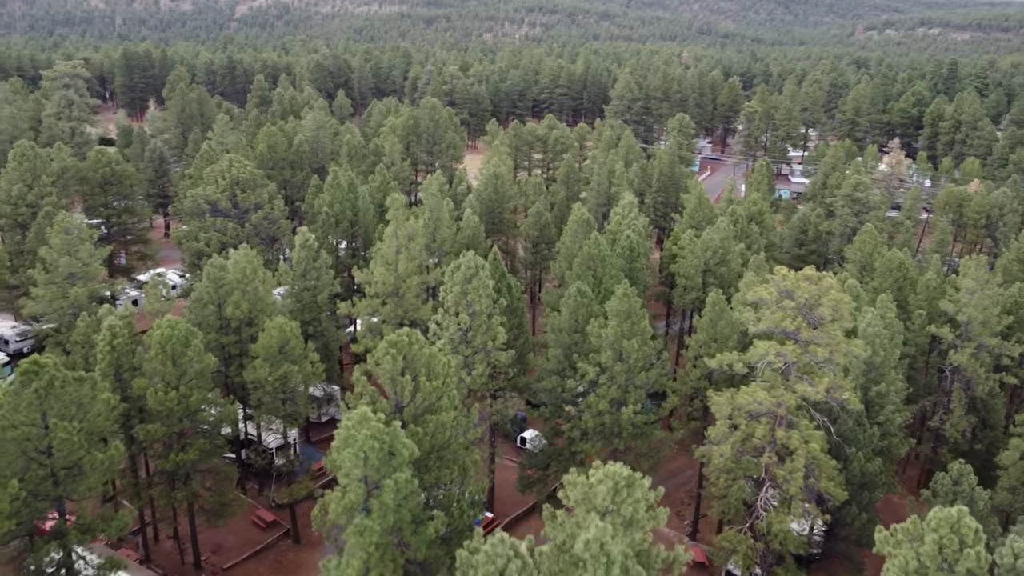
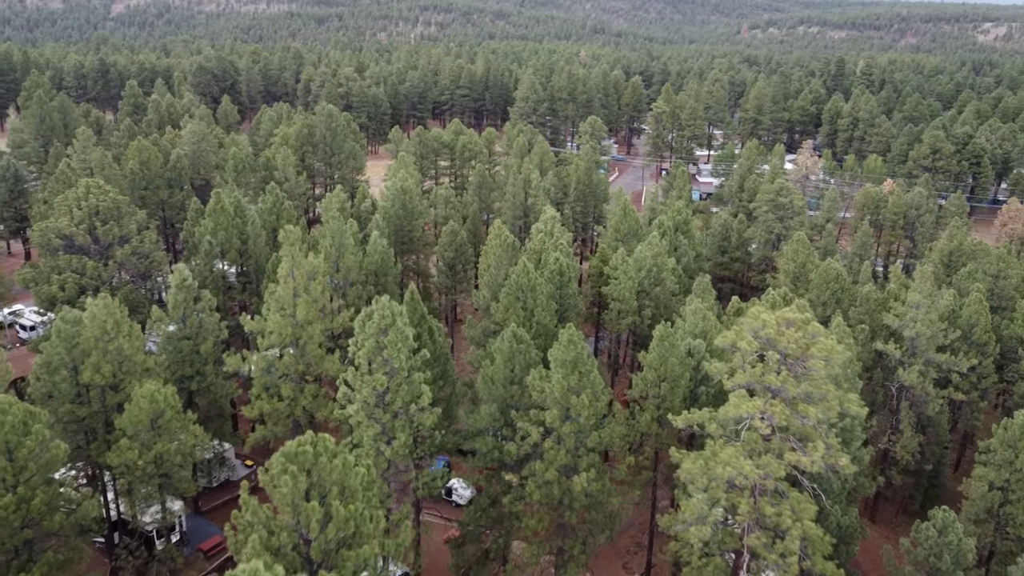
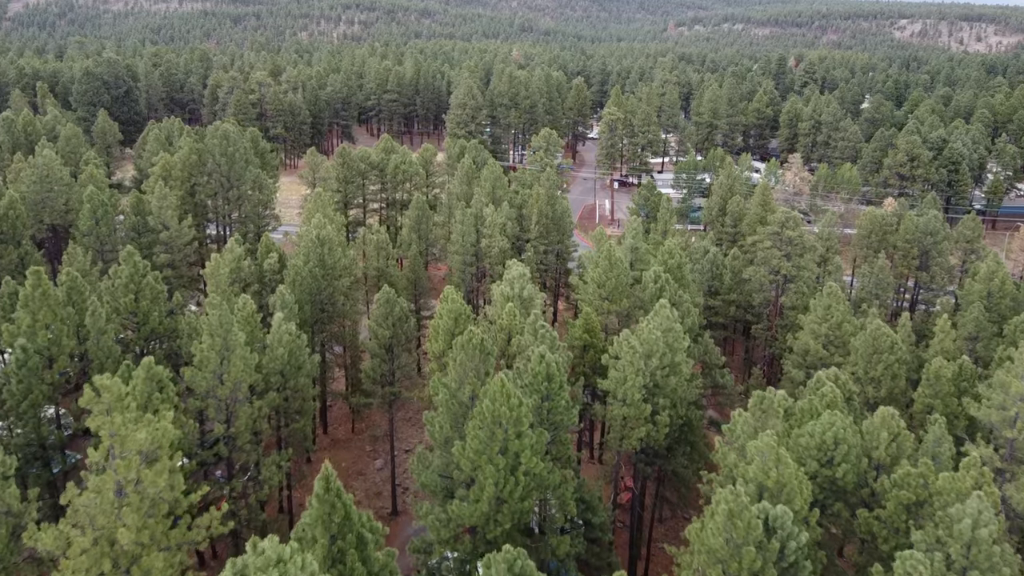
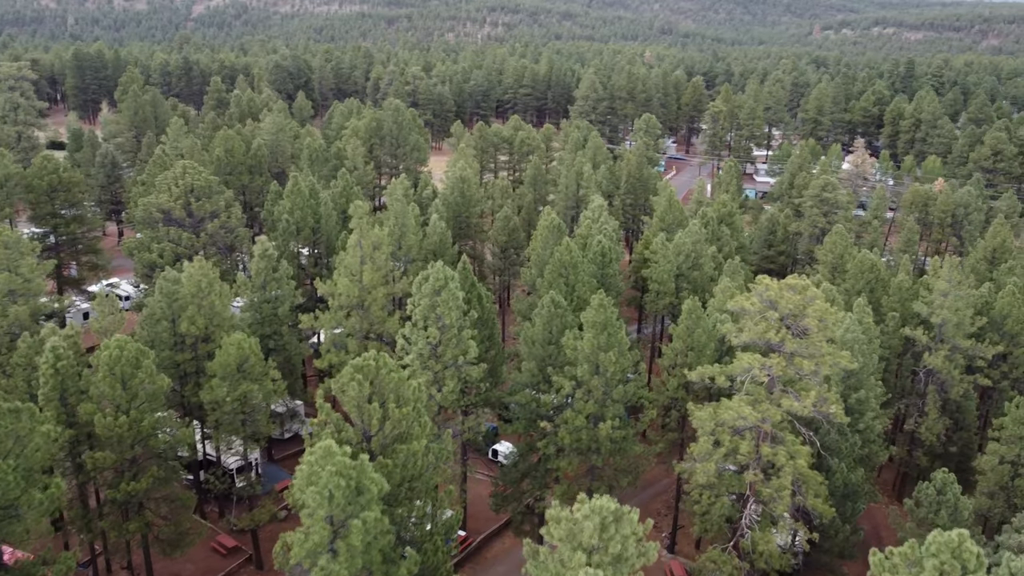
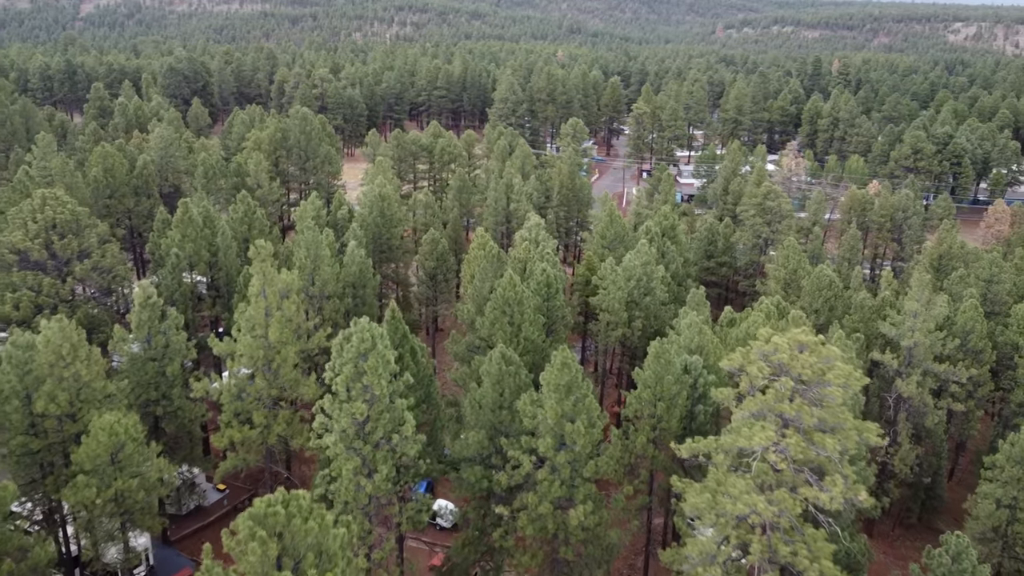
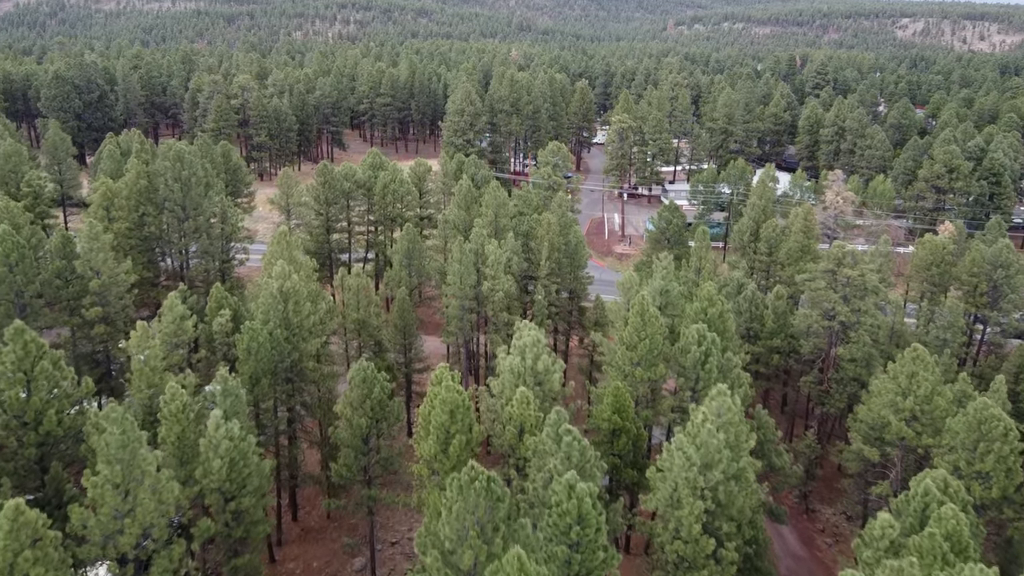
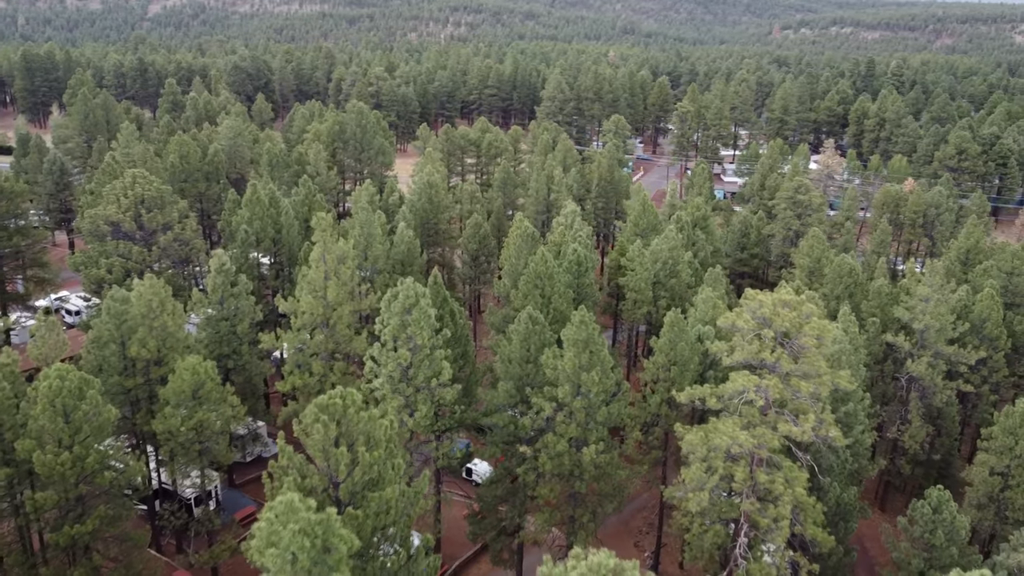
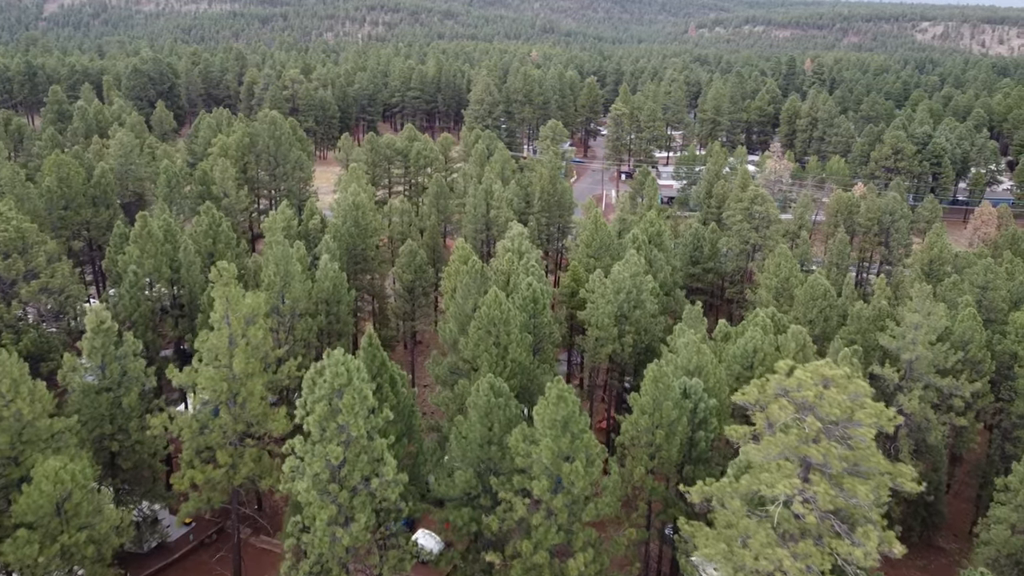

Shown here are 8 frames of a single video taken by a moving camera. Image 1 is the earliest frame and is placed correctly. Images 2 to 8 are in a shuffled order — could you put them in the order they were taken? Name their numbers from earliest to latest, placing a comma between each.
4, 7, 2, 5, 8, 3, 6
